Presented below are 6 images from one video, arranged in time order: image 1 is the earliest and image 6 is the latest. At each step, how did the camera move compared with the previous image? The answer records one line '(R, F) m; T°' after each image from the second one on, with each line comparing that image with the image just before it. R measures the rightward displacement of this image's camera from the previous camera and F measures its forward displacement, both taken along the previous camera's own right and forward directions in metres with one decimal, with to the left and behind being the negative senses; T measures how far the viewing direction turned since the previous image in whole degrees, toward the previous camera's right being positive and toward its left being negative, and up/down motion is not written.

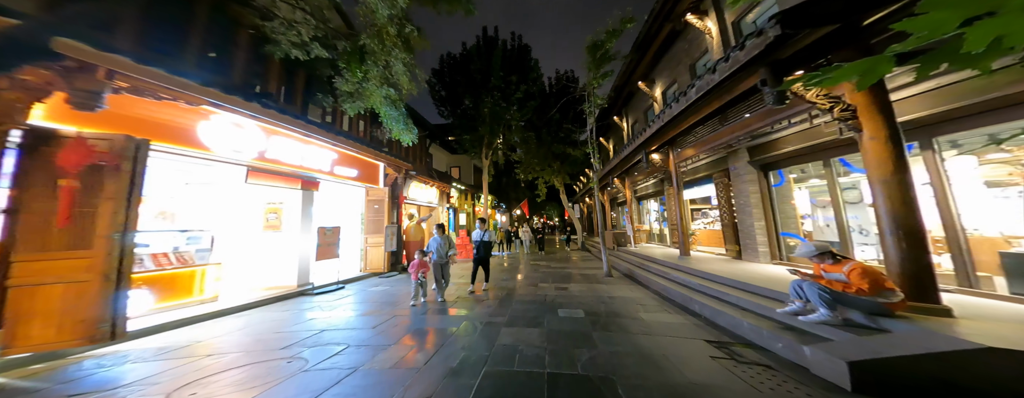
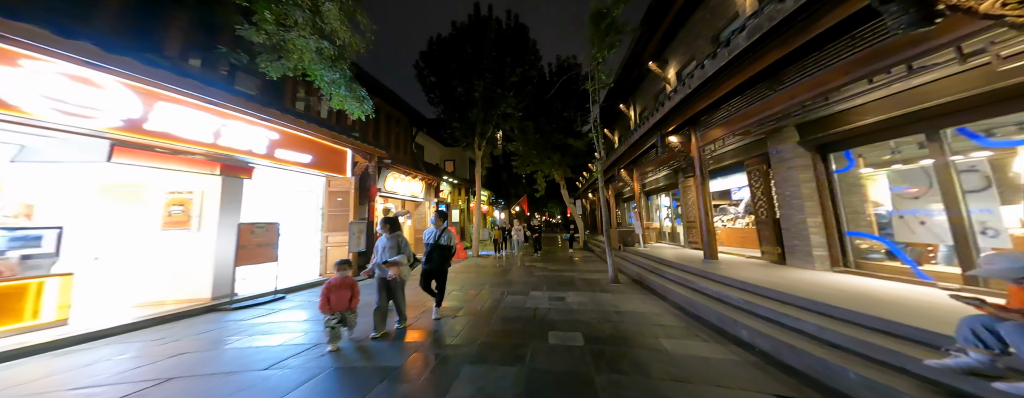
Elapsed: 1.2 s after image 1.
(+0.4, +1.3) m; -1°
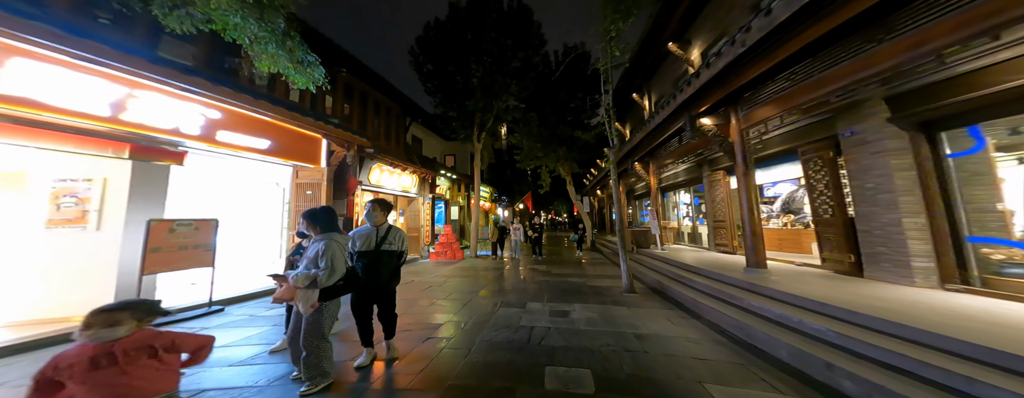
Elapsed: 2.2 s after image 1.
(+0.3, +1.1) m; -2°
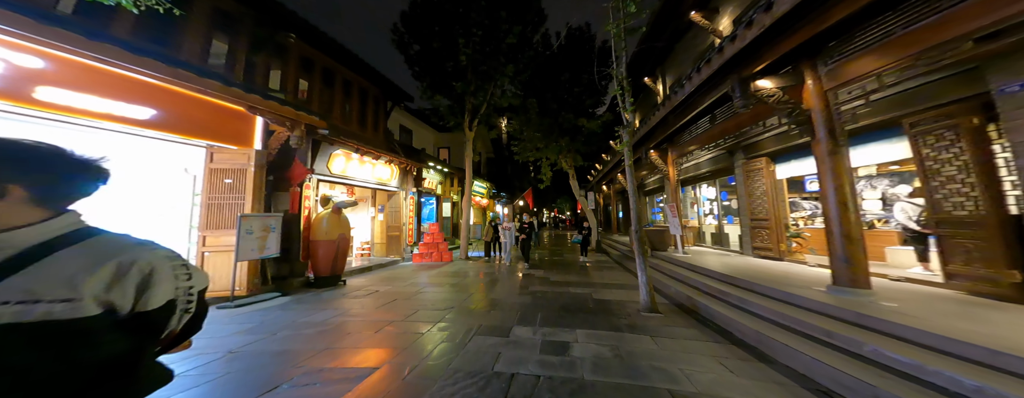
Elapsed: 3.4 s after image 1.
(+0.3, +1.4) m; -1°
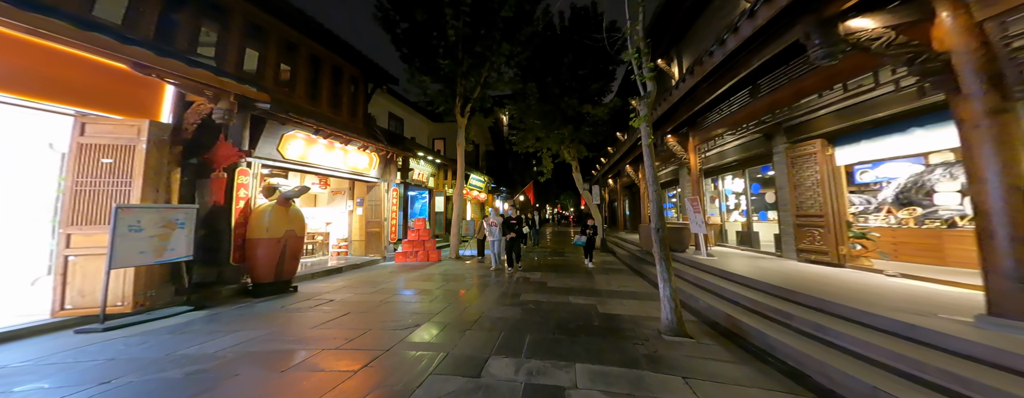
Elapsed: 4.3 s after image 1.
(+0.3, +1.2) m; -1°
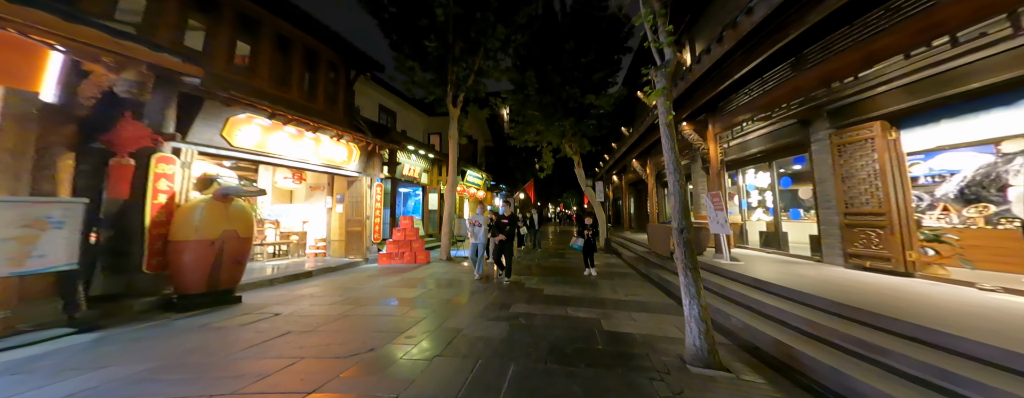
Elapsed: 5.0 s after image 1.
(+0.3, +0.9) m; -1°
